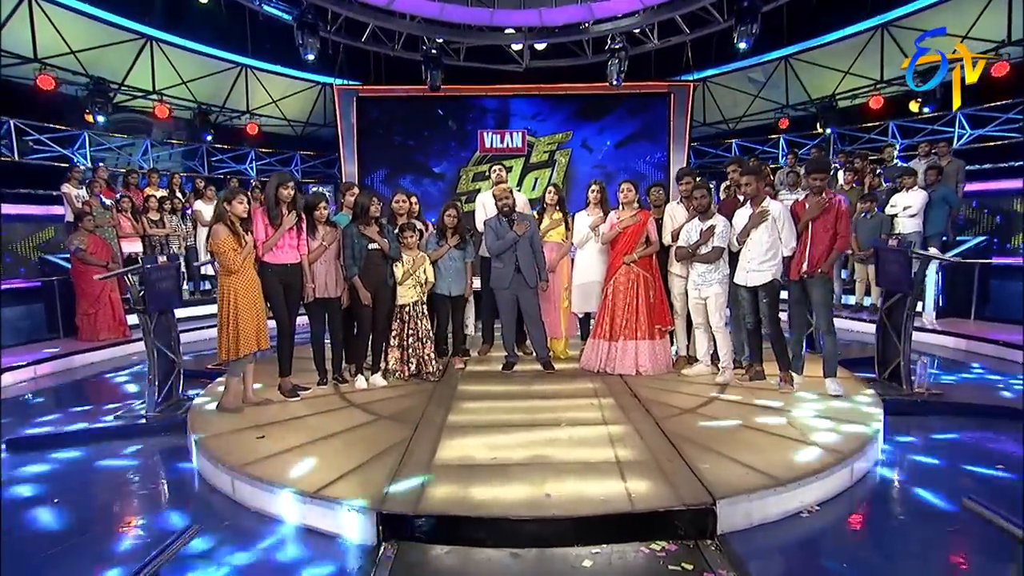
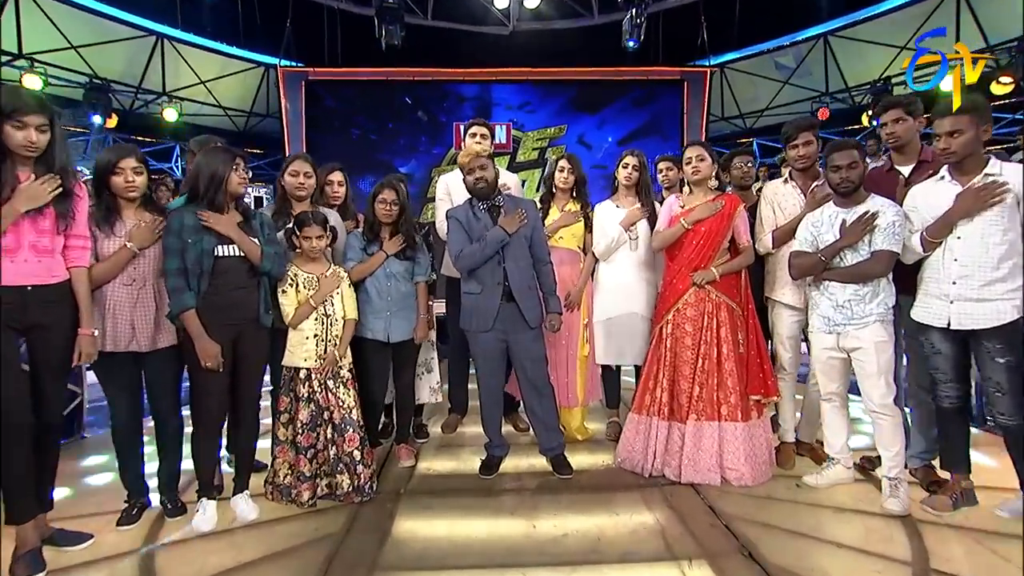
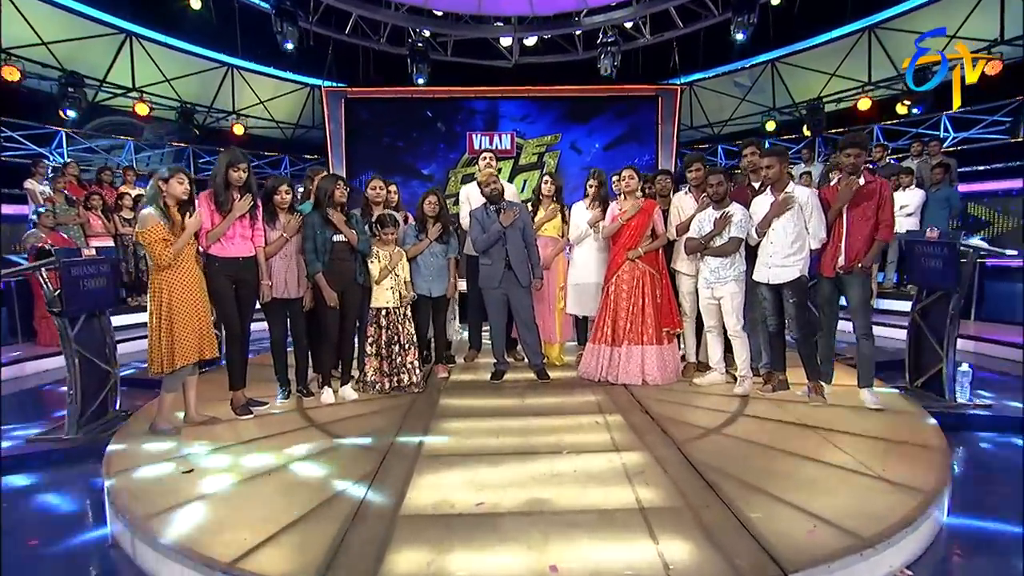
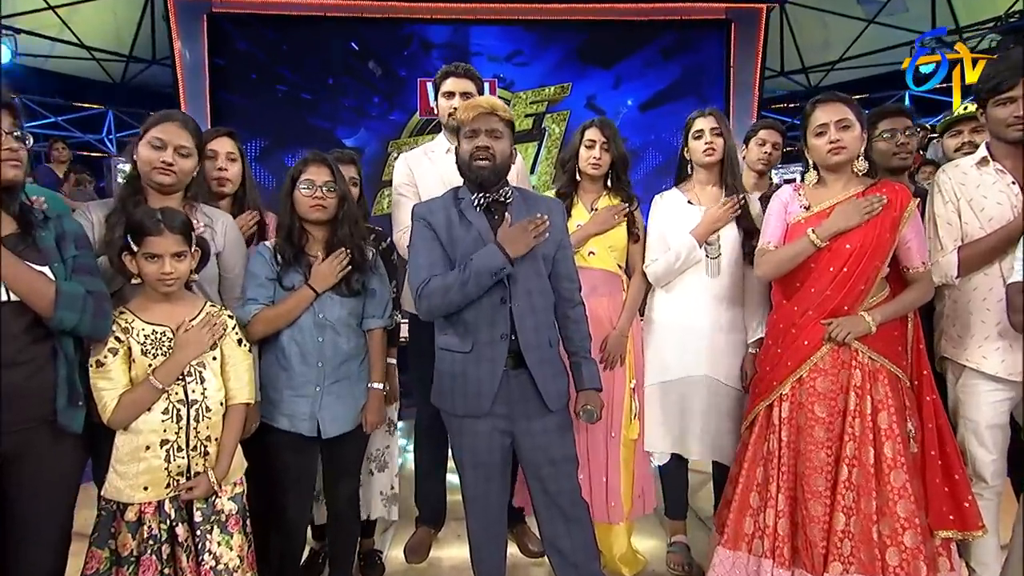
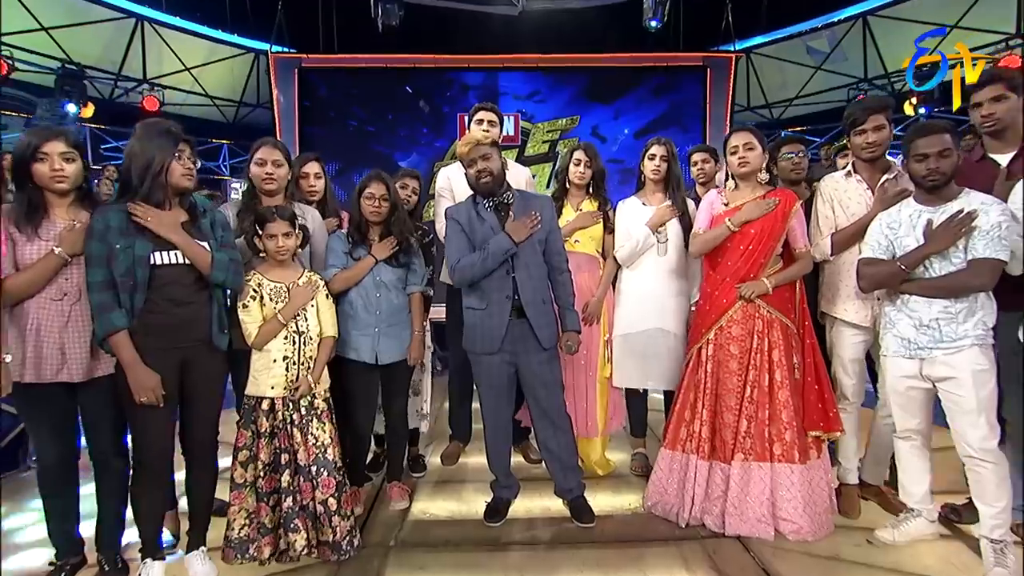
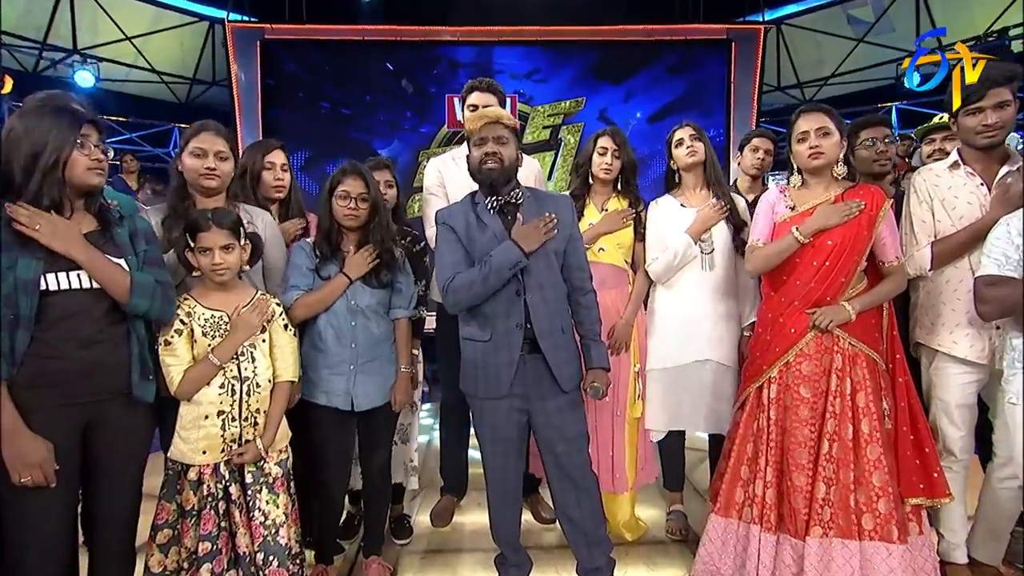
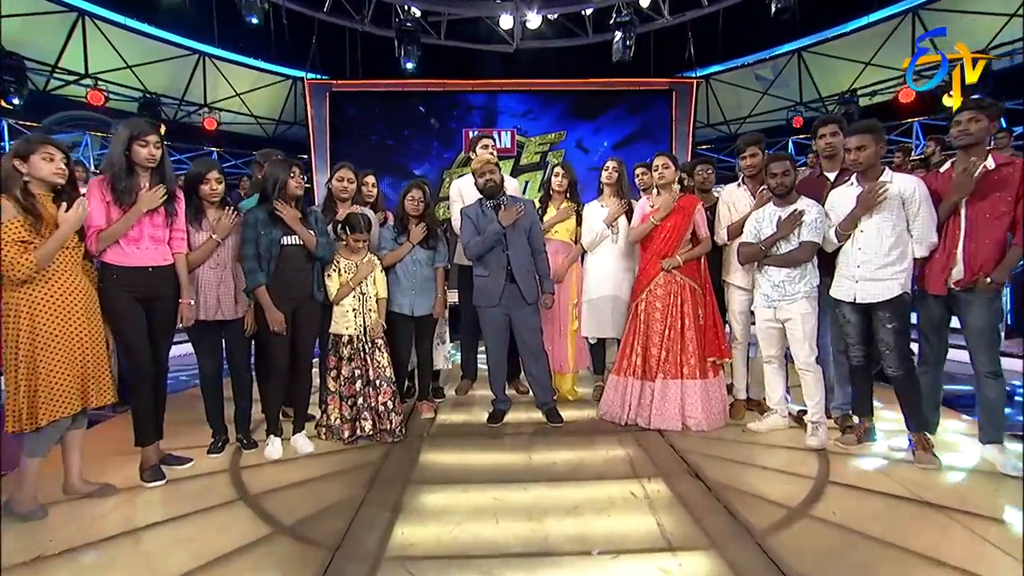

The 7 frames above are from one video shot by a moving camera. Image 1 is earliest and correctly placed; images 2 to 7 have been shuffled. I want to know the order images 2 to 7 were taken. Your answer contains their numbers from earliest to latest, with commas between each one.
3, 7, 2, 5, 6, 4
